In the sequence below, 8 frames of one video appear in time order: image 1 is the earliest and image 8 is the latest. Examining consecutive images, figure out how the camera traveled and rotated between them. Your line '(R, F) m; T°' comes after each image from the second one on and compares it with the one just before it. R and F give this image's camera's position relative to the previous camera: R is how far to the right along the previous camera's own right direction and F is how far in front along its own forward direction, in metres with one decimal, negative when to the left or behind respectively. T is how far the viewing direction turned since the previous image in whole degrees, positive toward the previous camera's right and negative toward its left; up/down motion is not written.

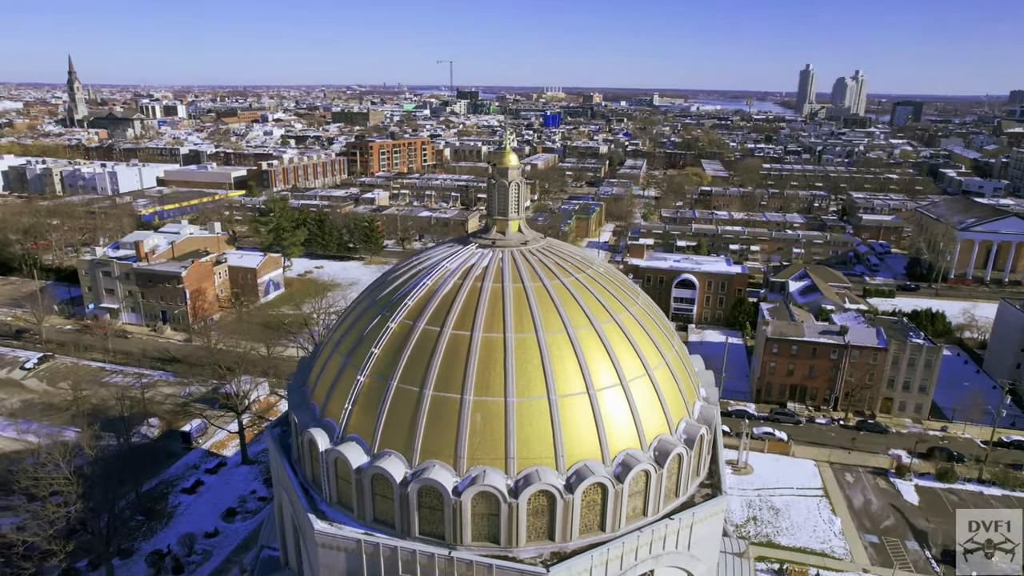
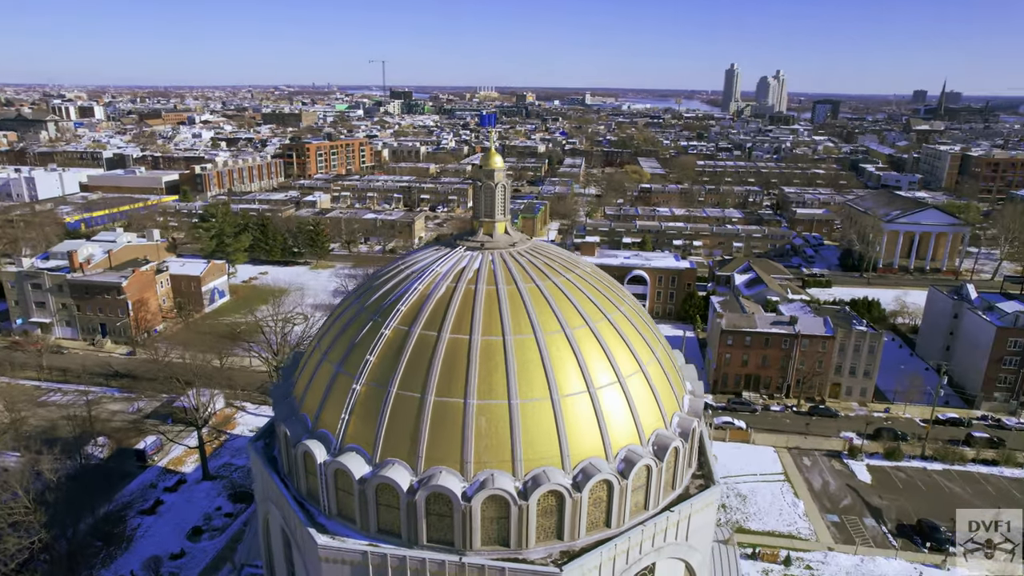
(-1.1, 0.0) m; +5°
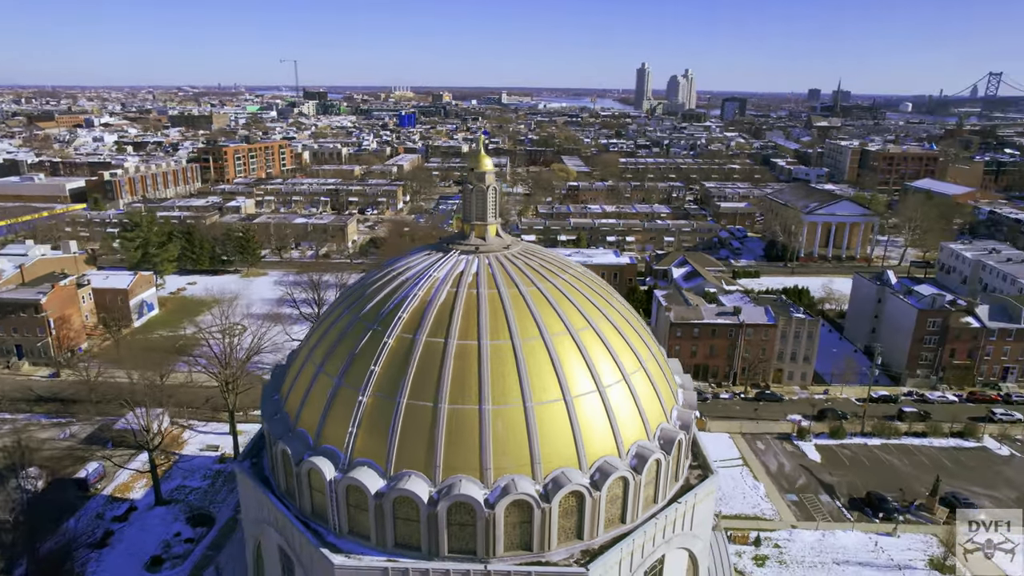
(-1.6, +0.1) m; +7°
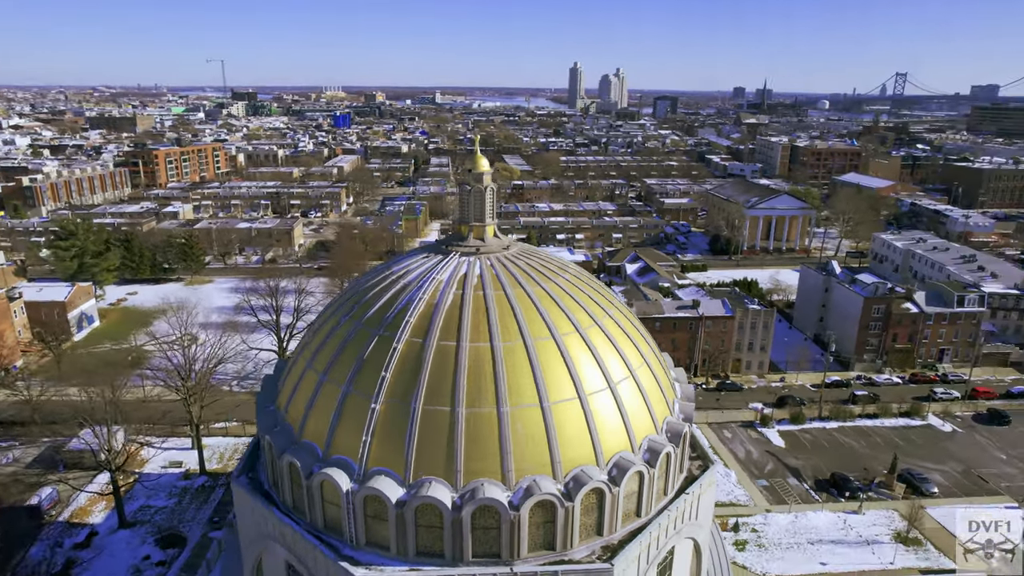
(-1.4, +0.1) m; +5°
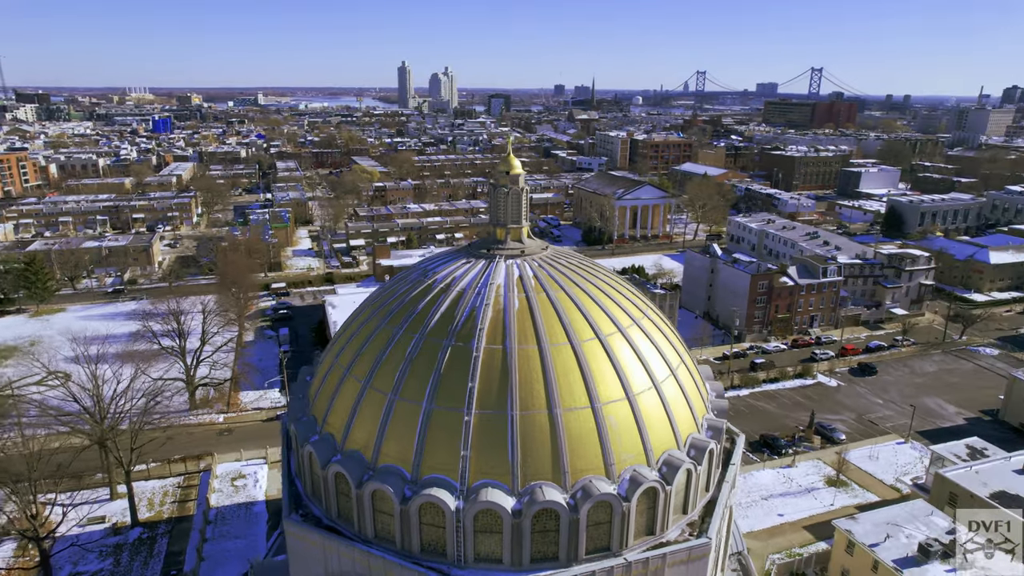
(-4.4, +0.5) m; +14°
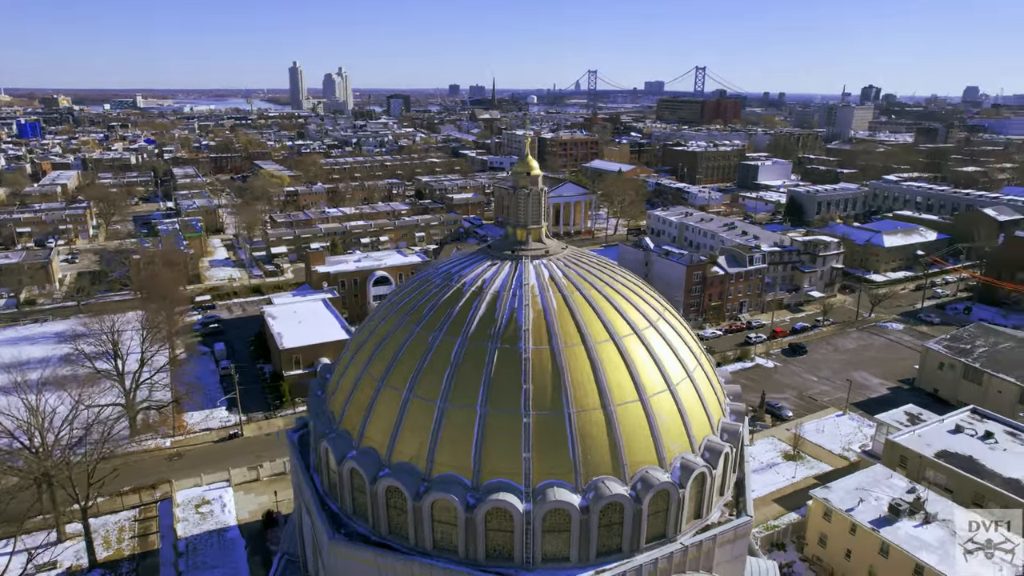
(-2.6, +0.1) m; +8°
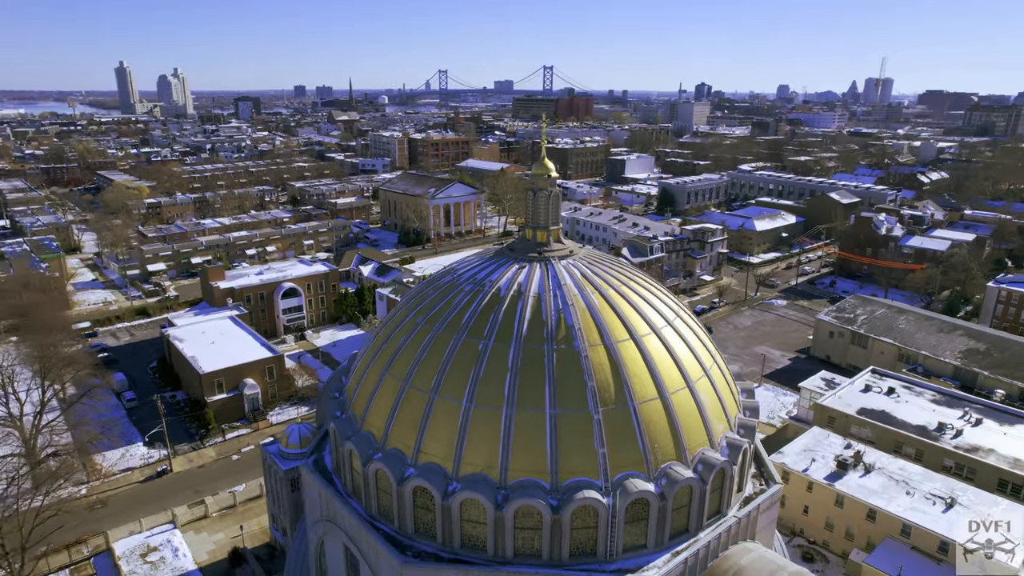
(-3.6, +0.3) m; +12°
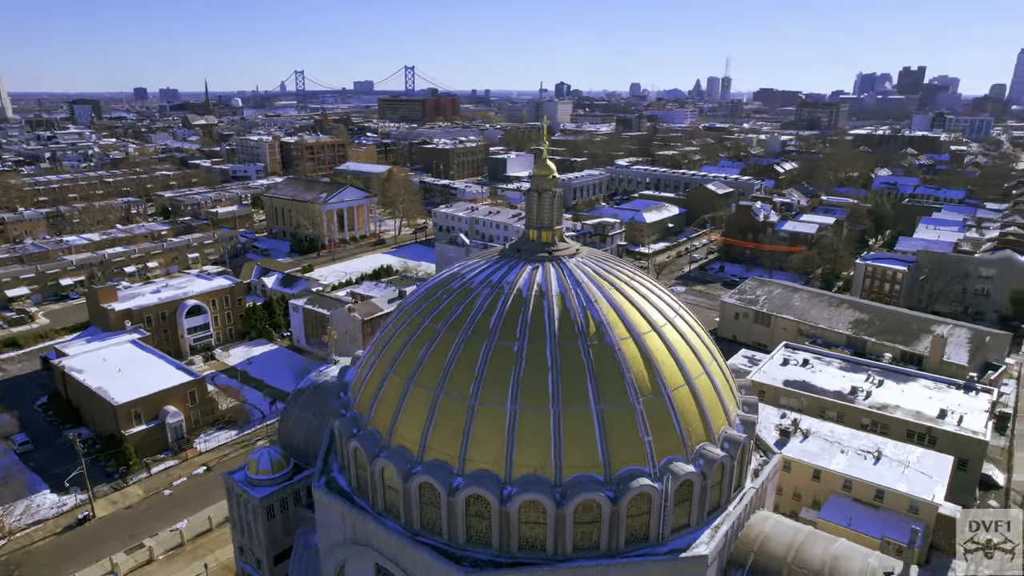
(-3.1, +0.2) m; +11°
